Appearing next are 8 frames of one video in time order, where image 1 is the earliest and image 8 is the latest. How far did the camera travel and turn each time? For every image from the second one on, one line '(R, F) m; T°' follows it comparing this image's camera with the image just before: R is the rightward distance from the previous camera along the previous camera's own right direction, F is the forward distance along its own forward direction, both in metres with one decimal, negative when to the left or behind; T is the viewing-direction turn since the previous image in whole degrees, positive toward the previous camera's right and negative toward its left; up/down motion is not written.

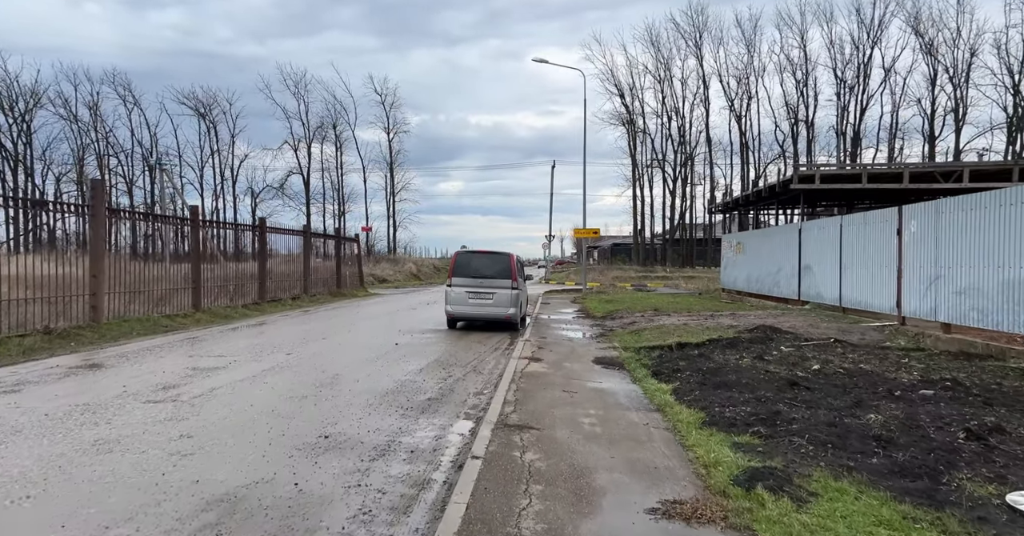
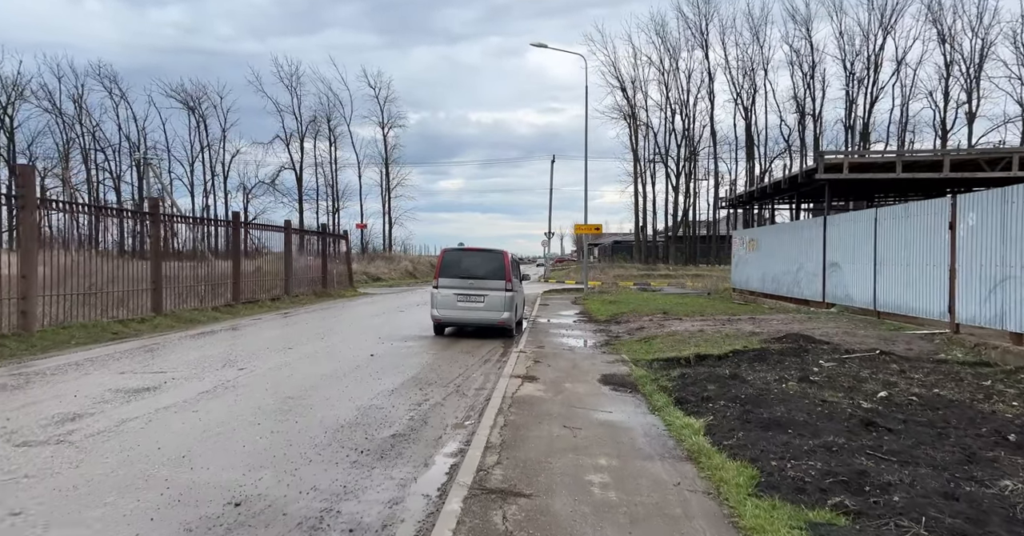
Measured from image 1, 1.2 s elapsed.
(+0.1, +1.7) m; 0°
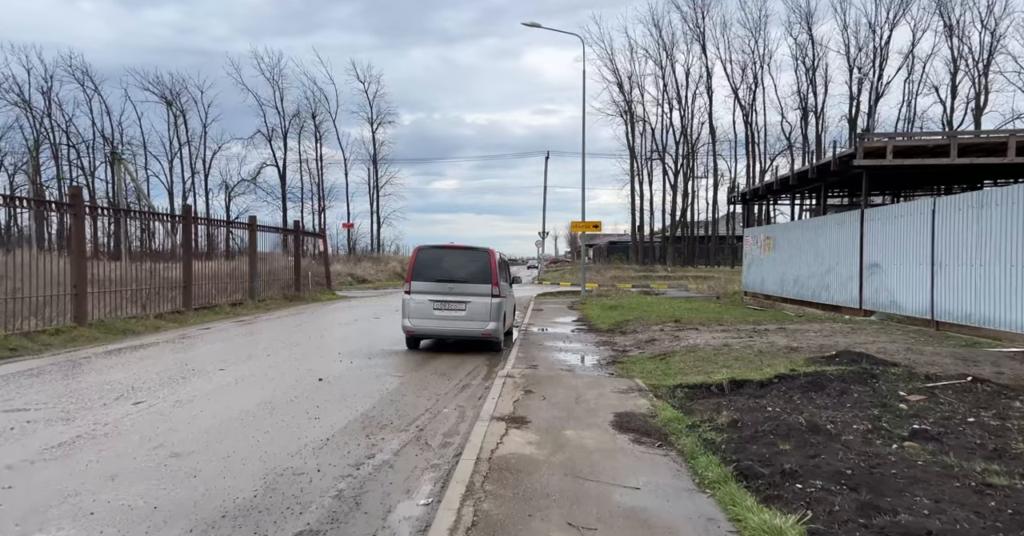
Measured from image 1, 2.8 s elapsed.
(+0.1, +2.3) m; 0°
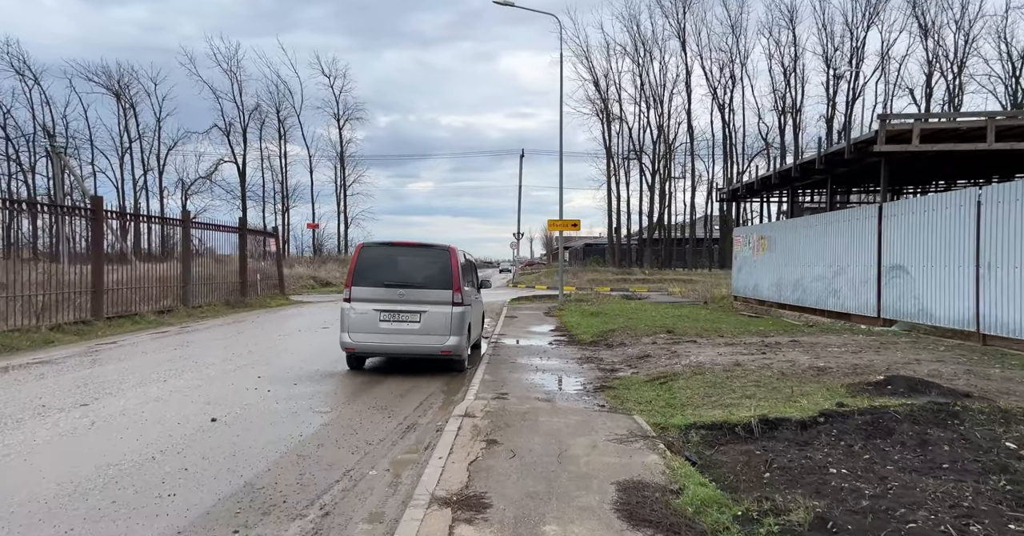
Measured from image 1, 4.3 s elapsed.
(+0.1, +2.2) m; +2°
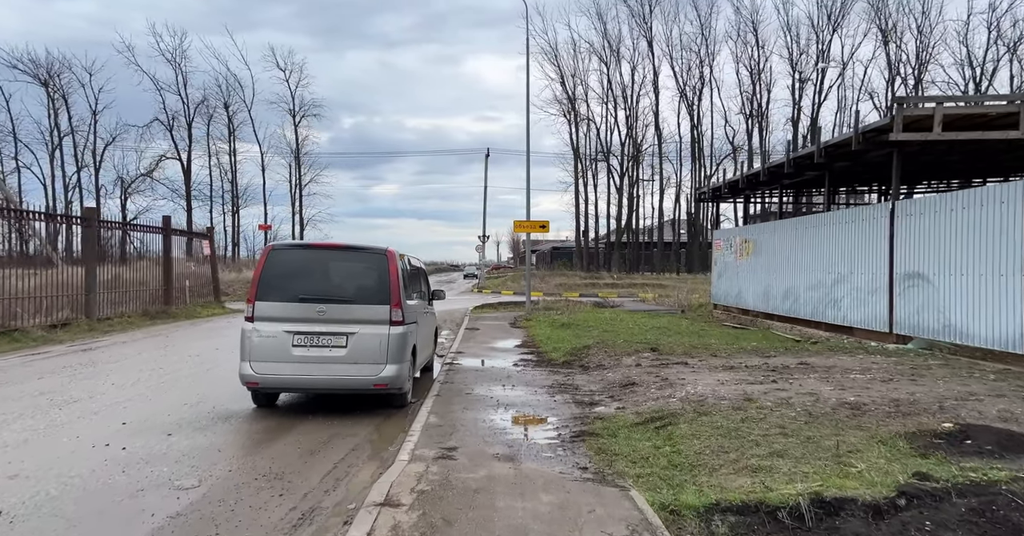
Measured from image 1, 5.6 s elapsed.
(+0.1, +2.1) m; +3°
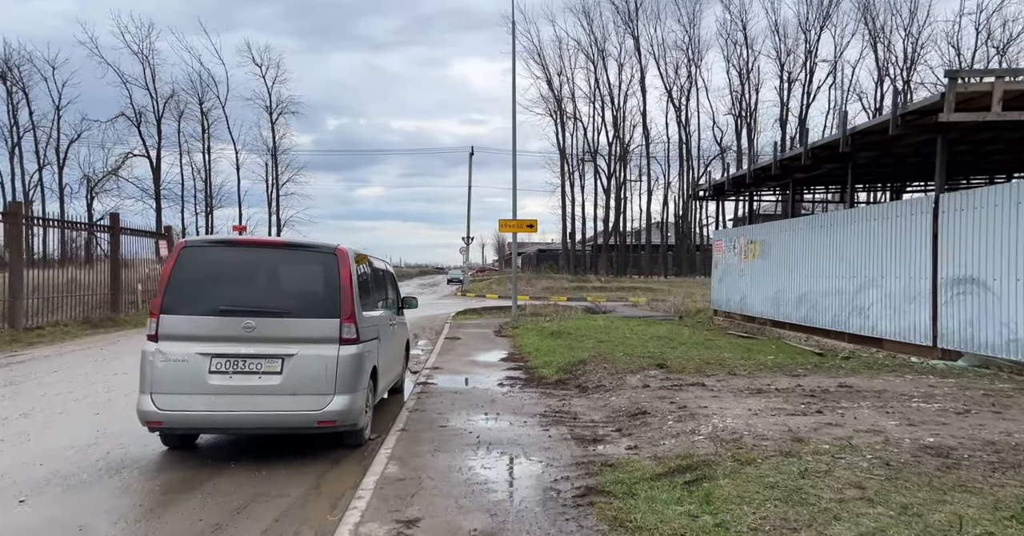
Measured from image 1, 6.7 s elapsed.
(0.0, +1.7) m; +1°
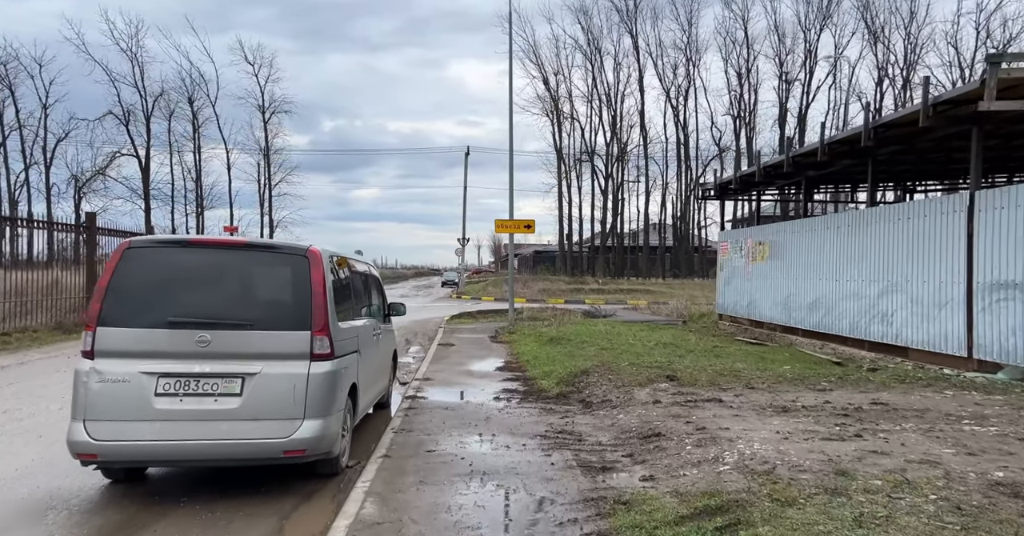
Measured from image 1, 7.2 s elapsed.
(0.0, +0.8) m; 0°
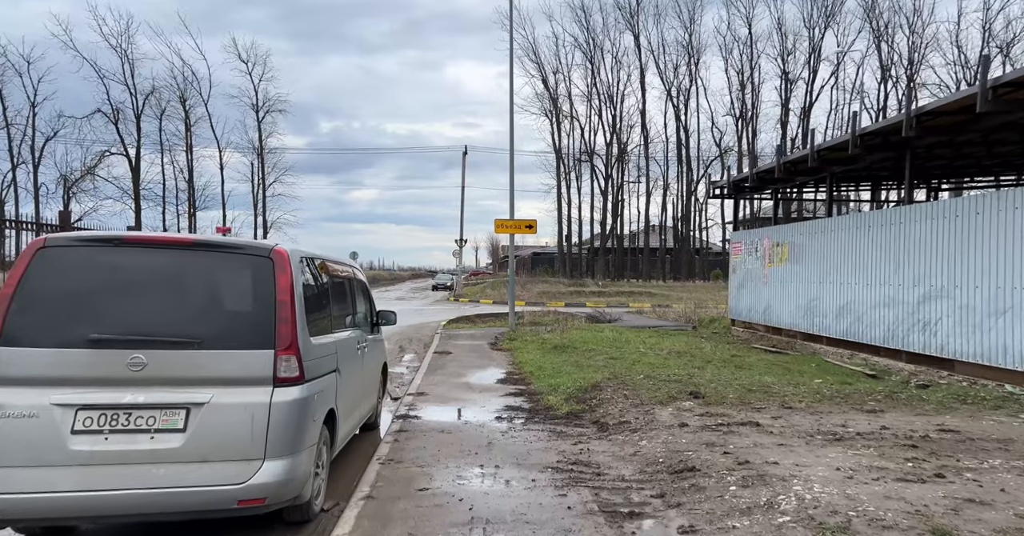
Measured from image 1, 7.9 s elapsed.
(-0.1, +1.1) m; 0°
